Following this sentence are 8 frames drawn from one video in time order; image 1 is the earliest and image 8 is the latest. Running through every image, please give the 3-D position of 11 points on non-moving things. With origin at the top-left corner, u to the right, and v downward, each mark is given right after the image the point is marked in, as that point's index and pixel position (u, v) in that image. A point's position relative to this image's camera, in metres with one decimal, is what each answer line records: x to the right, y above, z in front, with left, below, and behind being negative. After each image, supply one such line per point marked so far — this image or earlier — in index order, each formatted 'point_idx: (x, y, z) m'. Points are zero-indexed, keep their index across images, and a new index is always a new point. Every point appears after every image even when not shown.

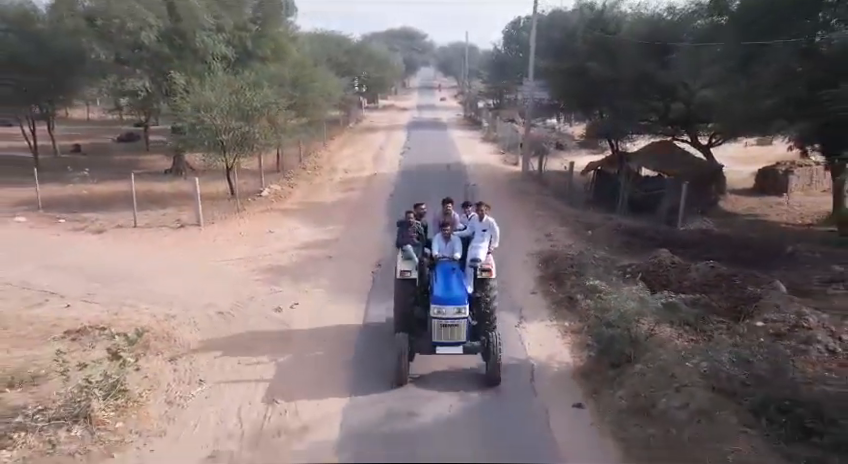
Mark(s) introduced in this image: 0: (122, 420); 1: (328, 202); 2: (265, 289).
0: (-3.3, -2.0, +7.1) m
1: (-2.8, +0.8, +18.5) m
2: (-2.8, -1.1, +11.2) m
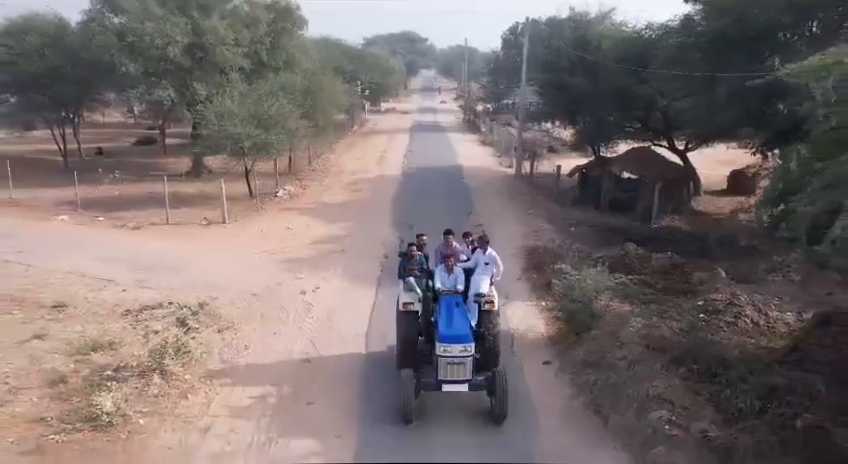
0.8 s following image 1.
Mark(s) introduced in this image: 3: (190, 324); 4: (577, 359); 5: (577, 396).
0: (-3.2, -1.9, +9.1) m
1: (-2.8, +0.9, +20.5) m
2: (-2.7, -1.0, +13.2) m
3: (-3.6, -1.4, +10.6) m
4: (+2.1, -1.7, +8.9) m
5: (+1.9, -2.0, +8.0) m
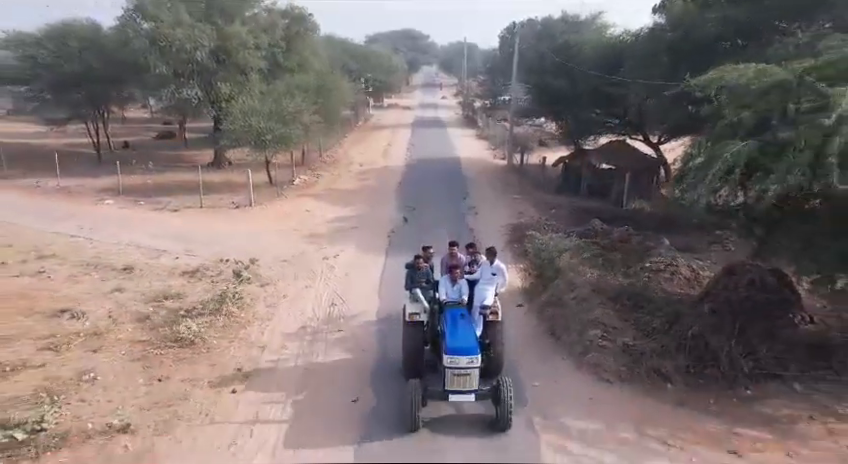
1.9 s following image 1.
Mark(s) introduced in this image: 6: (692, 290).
0: (-3.2, -1.4, +11.8) m
1: (-2.7, +1.5, +23.2) m
2: (-2.7, -0.5, +15.9) m
3: (-3.5, -0.8, +13.3) m
4: (+2.1, -1.2, +11.6) m
5: (+1.9, -1.5, +10.7) m
6: (+4.8, -0.8, +11.6) m
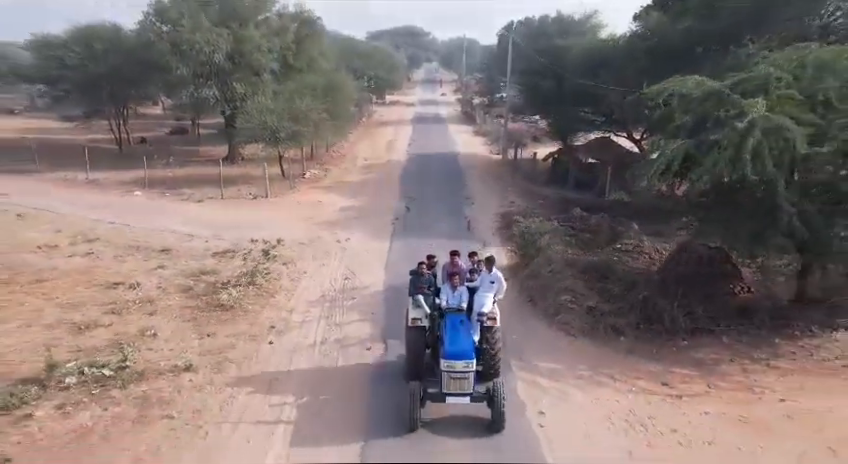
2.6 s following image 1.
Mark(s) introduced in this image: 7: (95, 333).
0: (-3.2, -1.0, +13.9) m
1: (-2.7, +1.9, +25.3) m
2: (-2.7, -0.1, +18.0) m
3: (-3.5, -0.5, +15.4) m
4: (+2.1, -0.9, +13.7) m
5: (+1.9, -1.2, +12.9) m
6: (+4.8, -0.5, +13.7) m
7: (-5.8, -1.8, +11.4) m
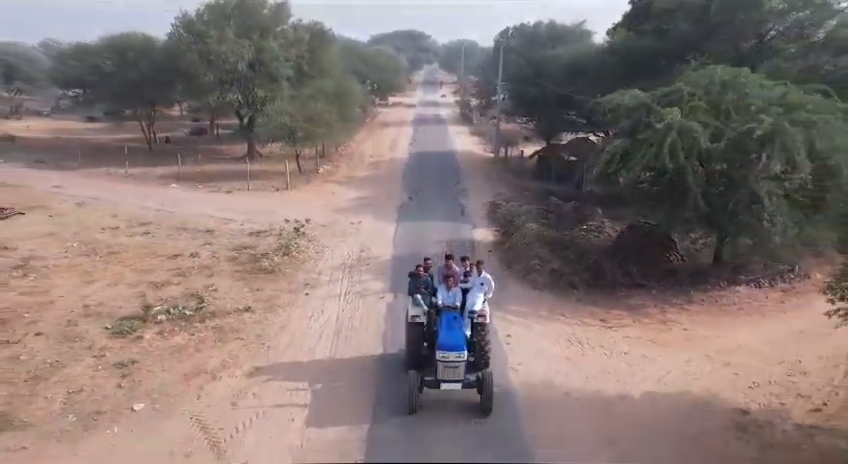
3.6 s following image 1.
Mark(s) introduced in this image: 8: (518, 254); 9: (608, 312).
0: (-3.2, -0.5, +17.3) m
1: (-2.7, +2.4, +28.6) m
2: (-2.7, +0.4, +21.4) m
3: (-3.5, 0.0, +18.8) m
4: (+2.1, -0.4, +17.1) m
5: (+1.9, -0.7, +16.2) m
6: (+4.8, 0.0, +17.1) m
7: (-5.8, -1.3, +14.8) m
8: (+2.3, -0.6, +16.1) m
9: (+3.7, -1.6, +13.3) m
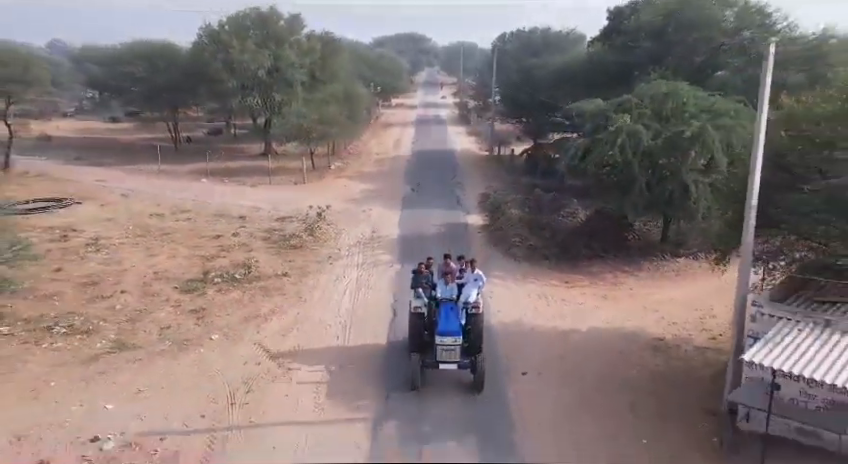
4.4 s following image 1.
0: (-3.2, -0.1, +20.7) m
1: (-2.6, +2.9, +32.1) m
2: (-2.6, +0.9, +24.8) m
3: (-3.5, +0.5, +22.3) m
4: (+2.1, +0.1, +20.5) m
5: (+2.0, -0.2, +19.7) m
6: (+4.8, +0.5, +20.5) m
7: (-5.8, -0.8, +18.2) m
8: (+2.4, -0.1, +19.5) m
9: (+3.8, -1.2, +16.7) m
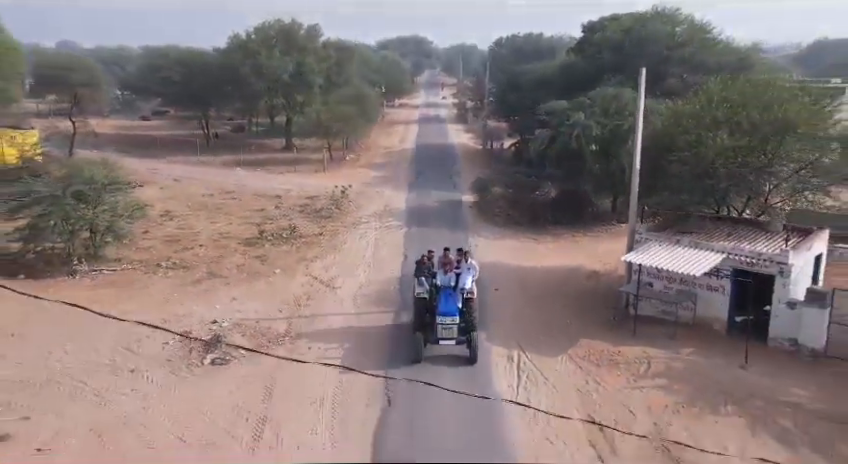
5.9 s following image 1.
0: (-3.1, +1.0, +26.0) m
1: (-2.5, +3.9, +37.3) m
2: (-2.5, +1.9, +30.1) m
3: (-3.4, +1.5, +27.5) m
4: (+2.2, +1.1, +25.7) m
5: (+2.0, +0.8, +24.9) m
6: (+4.9, +1.5, +25.7) m
7: (-5.7, +0.2, +23.5) m
8: (+2.4, +0.9, +24.8) m
9: (+3.9, -0.1, +22.0) m
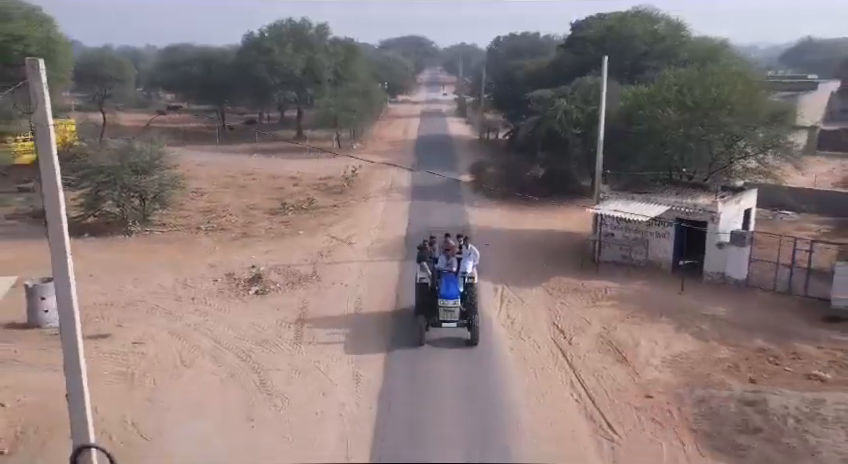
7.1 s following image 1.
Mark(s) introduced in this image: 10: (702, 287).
0: (-3.0, +2.0, +29.1) m
1: (-2.4, +5.0, +40.5) m
2: (-2.5, +3.0, +33.2) m
3: (-3.3, +2.6, +30.6) m
4: (+2.3, +2.2, +28.9) m
5: (+2.1, +1.9, +28.0) m
6: (+5.0, +2.6, +28.9) m
7: (-5.6, +1.3, +26.6) m
8: (+2.5, +2.0, +27.9) m
9: (+3.9, +0.9, +25.1) m
10: (+6.6, -1.3, +15.5) m
